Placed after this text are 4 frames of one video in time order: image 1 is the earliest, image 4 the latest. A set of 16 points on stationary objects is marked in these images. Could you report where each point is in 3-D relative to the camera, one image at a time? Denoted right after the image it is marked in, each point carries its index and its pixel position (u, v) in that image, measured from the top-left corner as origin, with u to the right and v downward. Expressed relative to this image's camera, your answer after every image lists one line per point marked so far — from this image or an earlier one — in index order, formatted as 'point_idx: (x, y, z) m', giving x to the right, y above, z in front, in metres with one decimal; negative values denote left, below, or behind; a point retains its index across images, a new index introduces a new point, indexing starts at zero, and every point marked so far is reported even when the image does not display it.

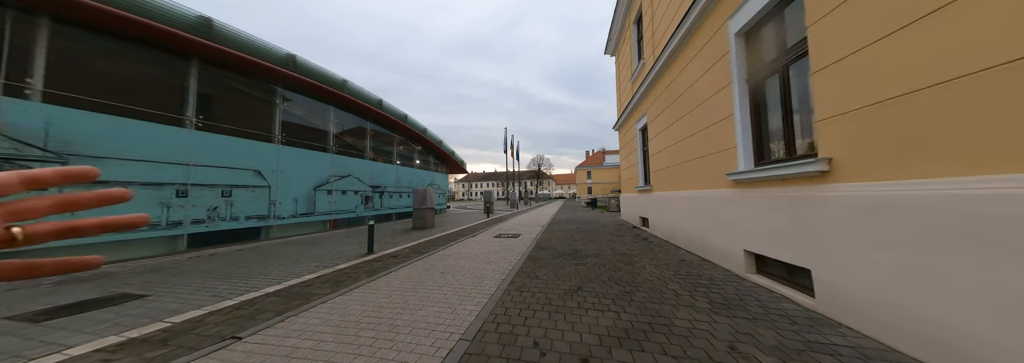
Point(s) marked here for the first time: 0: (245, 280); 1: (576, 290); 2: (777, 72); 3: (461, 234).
0: (-5.7, -2.1, +4.5) m
1: (+1.1, -1.9, +3.7) m
2: (+4.8, +2.0, +3.9) m
3: (-2.5, -2.6, +10.3) m
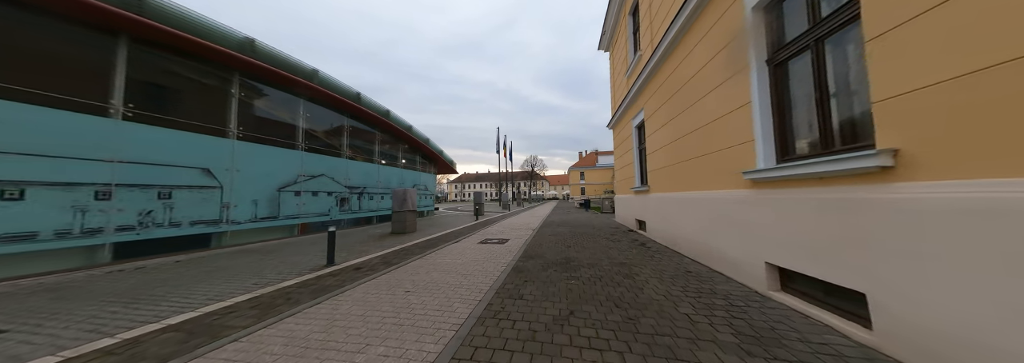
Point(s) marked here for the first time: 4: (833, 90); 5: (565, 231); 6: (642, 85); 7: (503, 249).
0: (-6.0, -2.1, +3.6) m
1: (+0.8, -1.9, +3.0) m
2: (+4.5, +2.0, +3.3) m
3: (-3.0, -2.6, +9.5) m
4: (+4.4, +1.3, +3.0) m
5: (+3.1, -2.9, +12.5) m
6: (+5.5, +4.1, +9.1) m
7: (-0.3, -2.7, +8.5) m
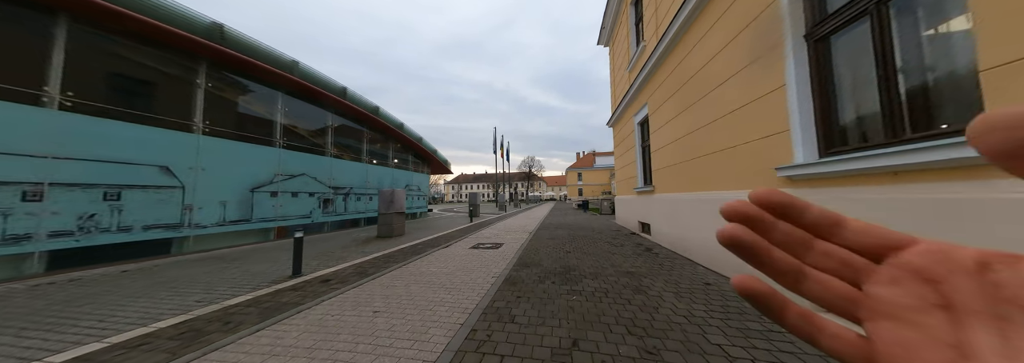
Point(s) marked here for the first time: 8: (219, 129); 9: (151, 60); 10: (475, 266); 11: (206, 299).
0: (-6.2, -2.0, +2.9) m
1: (+0.6, -1.9, +2.4) m
2: (+4.3, +2.0, +2.7) m
3: (-3.2, -2.6, +8.8) m
4: (+4.3, +1.3, +2.4) m
5: (+2.8, -2.9, +11.9) m
6: (+5.3, +4.1, +8.6) m
7: (-0.5, -2.7, +7.8) m
8: (-10.5, +1.9, +7.8) m
9: (-11.0, +3.7, +6.6) m
10: (-1.1, -2.5, +6.5) m
11: (-5.4, -2.1, +3.8) m
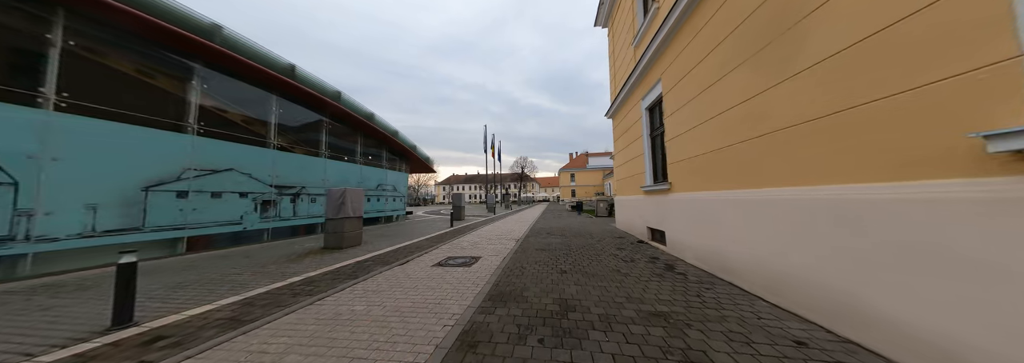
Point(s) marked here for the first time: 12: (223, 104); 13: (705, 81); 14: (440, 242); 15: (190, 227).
0: (-6.6, -1.9, +0.9) m
1: (+0.2, -1.7, +0.7) m
2: (+3.9, +2.2, +1.2) m
3: (-3.9, -2.4, +7.0) m
4: (+3.9, +1.4, +0.8) m
5: (+2.1, -2.8, +10.3) m
6: (+4.7, +4.2, +7.1) m
7: (-1.1, -2.6, +6.1) m
8: (-11.1, +2.0, +5.7) m
9: (-11.6, +3.8, +4.5) m
10: (-1.6, -2.4, +4.7) m
11: (-5.8, -1.9, +1.9) m
12: (-13.2, +3.5, +10.0) m
13: (+4.4, +2.5, +4.1) m
14: (-3.3, -2.8, +10.0) m
15: (-10.4, -1.6, +7.1) m
